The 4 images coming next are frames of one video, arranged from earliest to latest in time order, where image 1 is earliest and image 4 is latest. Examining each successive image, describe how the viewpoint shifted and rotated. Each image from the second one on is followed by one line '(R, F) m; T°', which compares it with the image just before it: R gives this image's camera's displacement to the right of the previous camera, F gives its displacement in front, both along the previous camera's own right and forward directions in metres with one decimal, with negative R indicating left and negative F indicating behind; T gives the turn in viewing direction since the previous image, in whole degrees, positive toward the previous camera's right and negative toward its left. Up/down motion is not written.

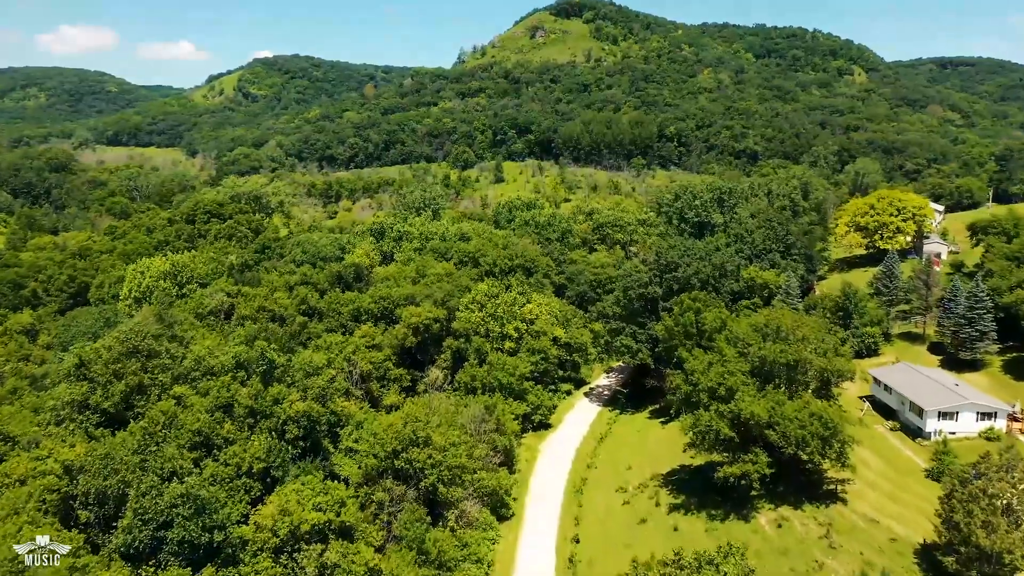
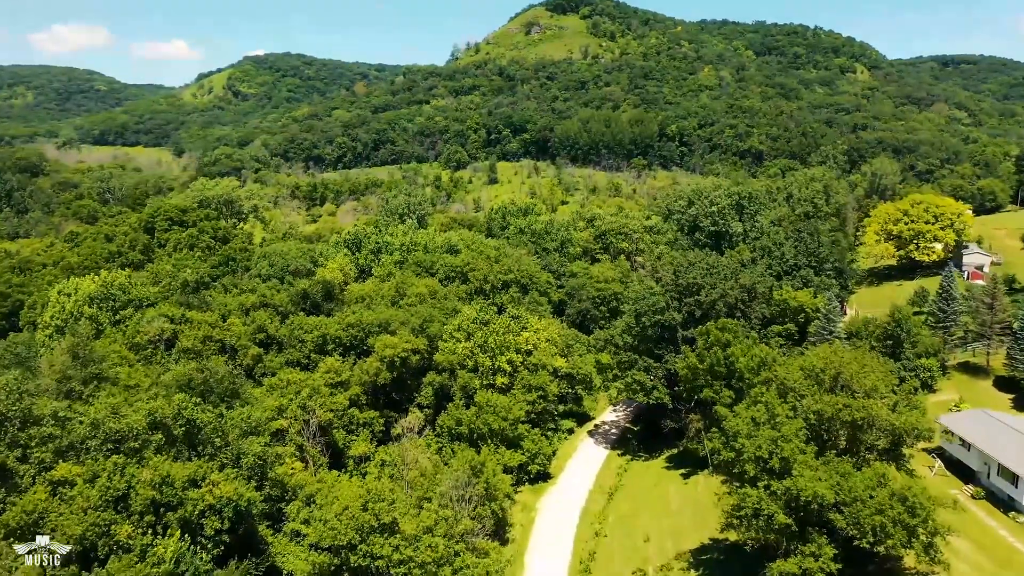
(+0.2, +9.4) m; 0°
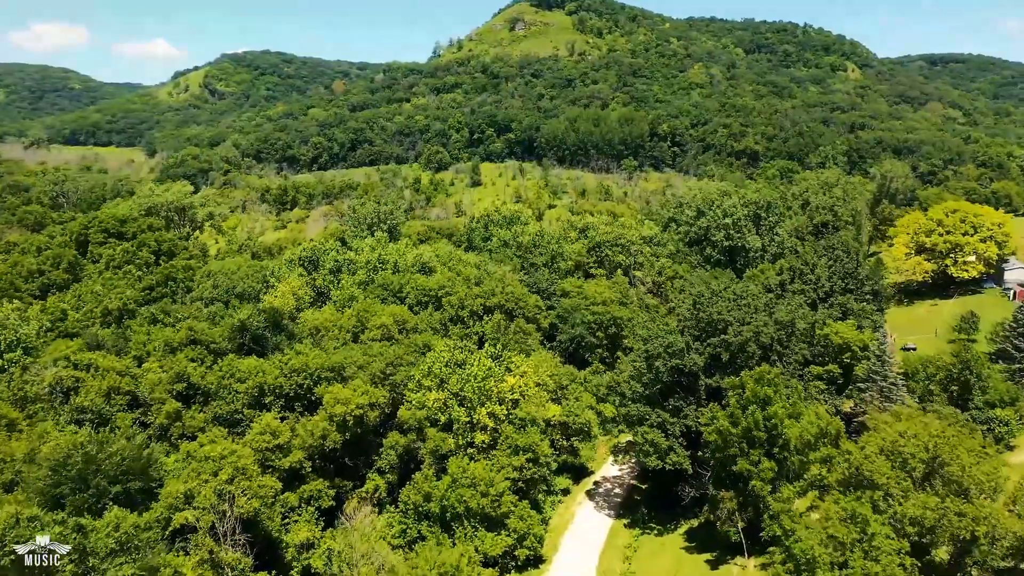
(+0.3, +10.2) m; +1°
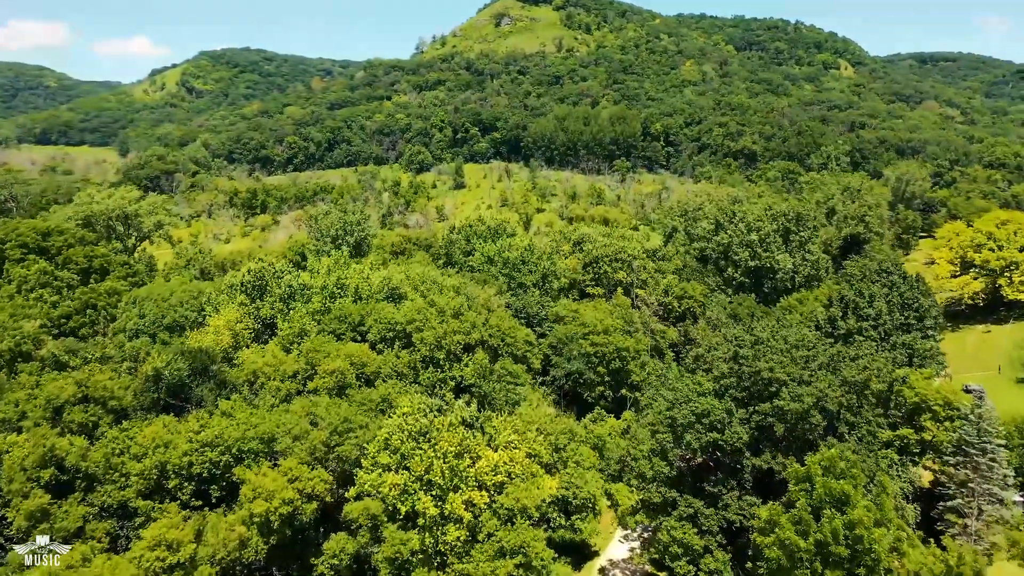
(+0.2, +10.4) m; +1°
